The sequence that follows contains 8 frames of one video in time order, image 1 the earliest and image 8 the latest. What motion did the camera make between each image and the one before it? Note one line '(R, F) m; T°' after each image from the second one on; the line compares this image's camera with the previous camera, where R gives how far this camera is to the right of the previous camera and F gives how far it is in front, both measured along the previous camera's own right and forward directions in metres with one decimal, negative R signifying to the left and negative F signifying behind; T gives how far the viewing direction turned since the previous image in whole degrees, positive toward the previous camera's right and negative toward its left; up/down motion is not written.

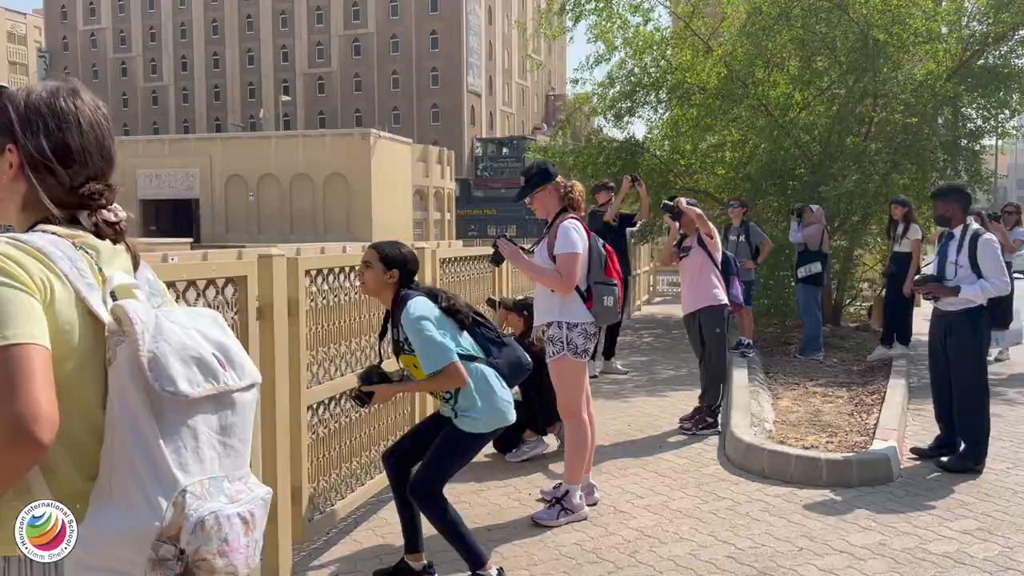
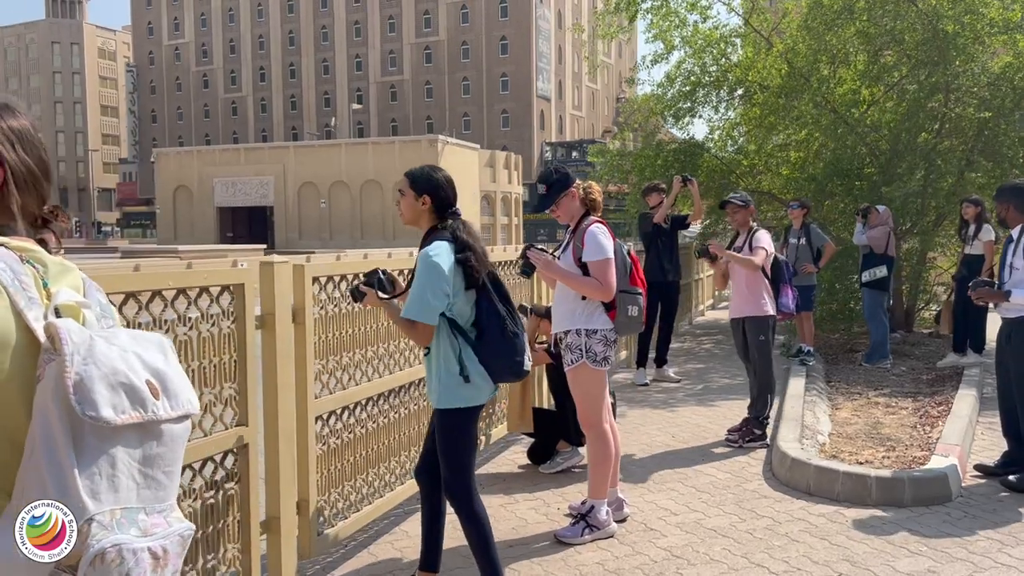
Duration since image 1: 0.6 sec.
(+0.2, +0.2) m; -5°
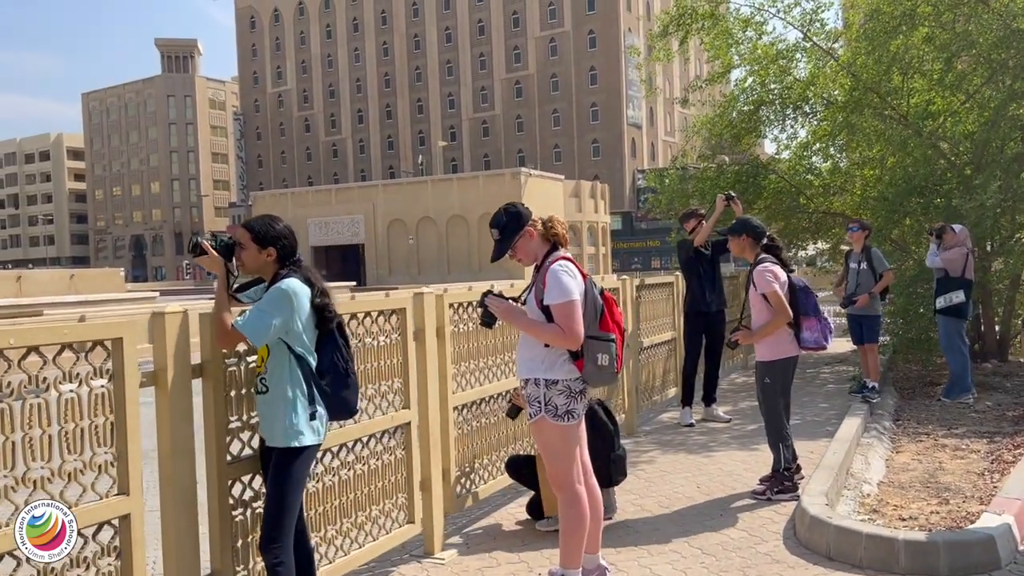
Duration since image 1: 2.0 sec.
(+0.7, +0.4) m; -7°
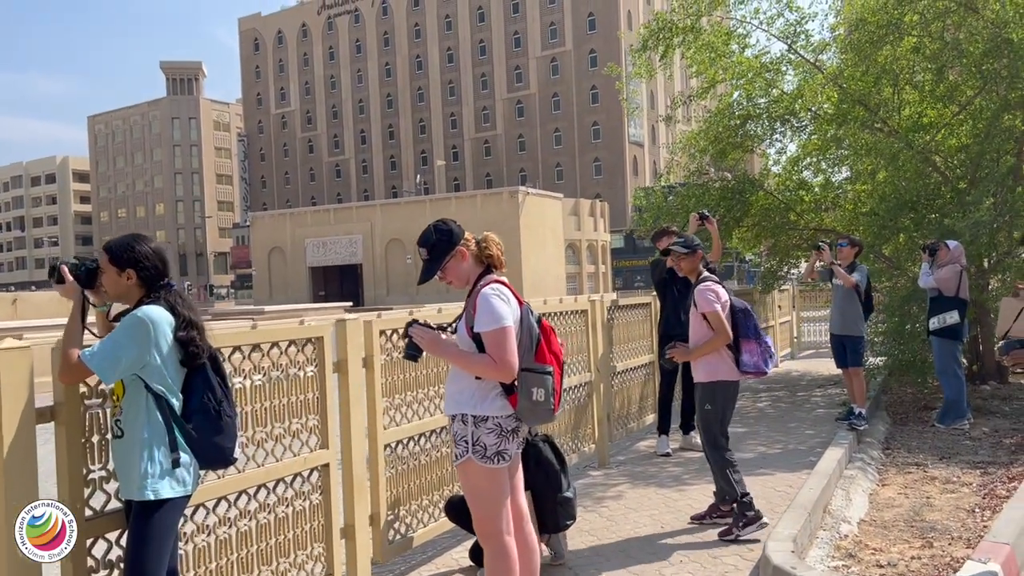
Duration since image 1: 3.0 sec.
(+0.4, +0.4) m; 0°
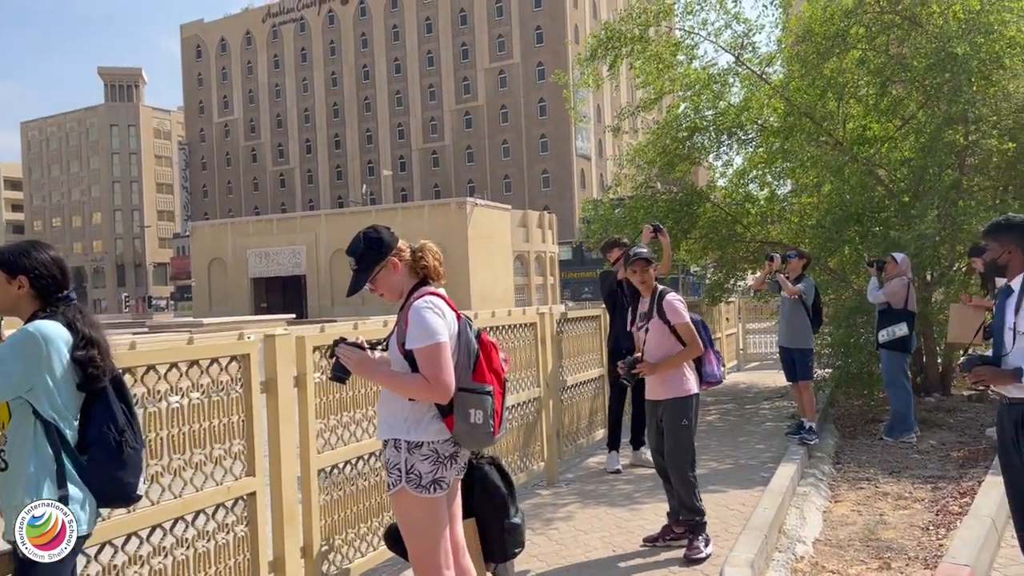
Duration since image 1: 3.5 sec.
(0.0, +0.3) m; +4°
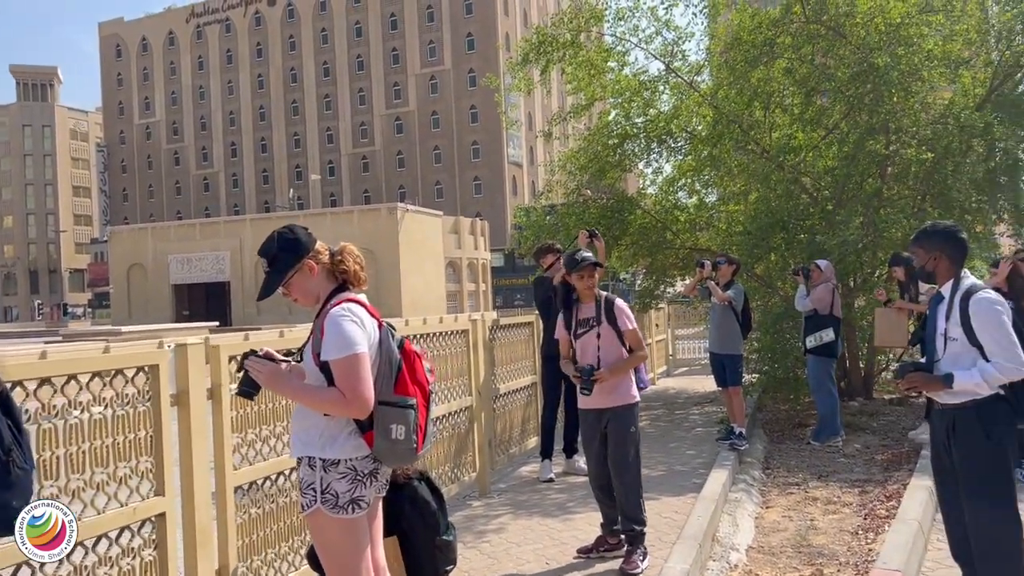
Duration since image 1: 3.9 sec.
(0.0, +0.2) m; +5°
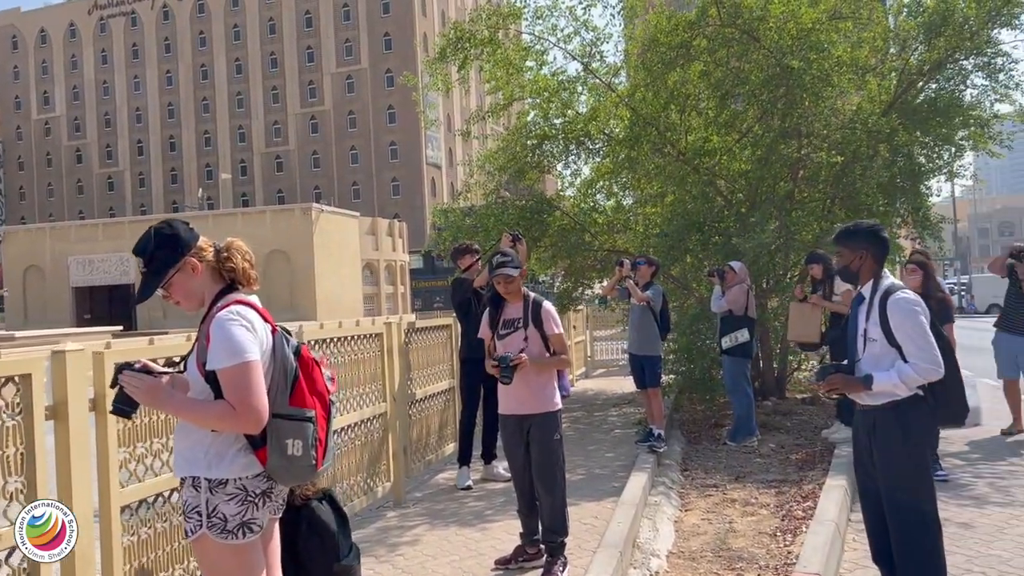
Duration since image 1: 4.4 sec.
(0.0, +0.2) m; +5°
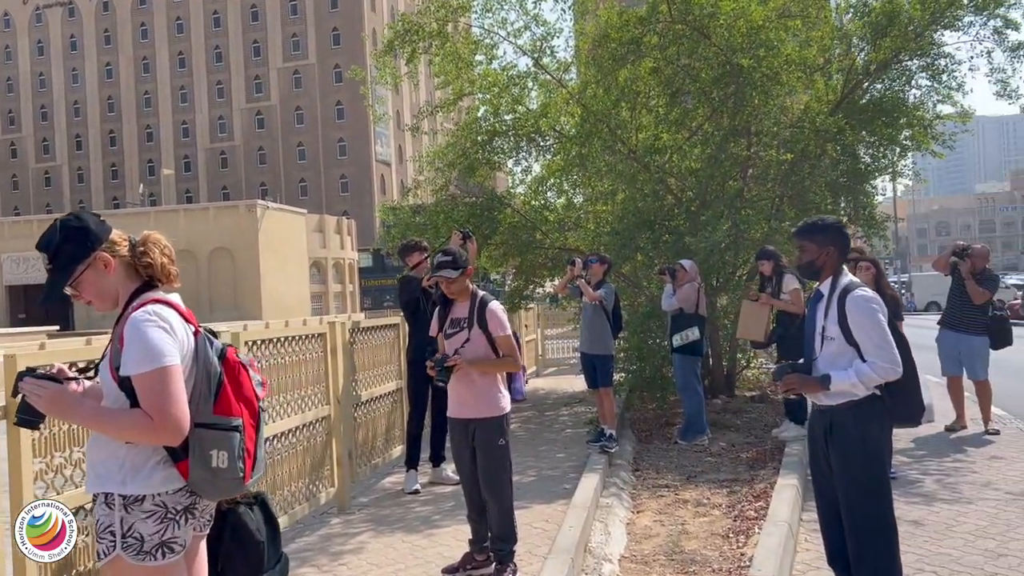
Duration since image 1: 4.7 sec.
(0.0, +0.2) m; +3°
